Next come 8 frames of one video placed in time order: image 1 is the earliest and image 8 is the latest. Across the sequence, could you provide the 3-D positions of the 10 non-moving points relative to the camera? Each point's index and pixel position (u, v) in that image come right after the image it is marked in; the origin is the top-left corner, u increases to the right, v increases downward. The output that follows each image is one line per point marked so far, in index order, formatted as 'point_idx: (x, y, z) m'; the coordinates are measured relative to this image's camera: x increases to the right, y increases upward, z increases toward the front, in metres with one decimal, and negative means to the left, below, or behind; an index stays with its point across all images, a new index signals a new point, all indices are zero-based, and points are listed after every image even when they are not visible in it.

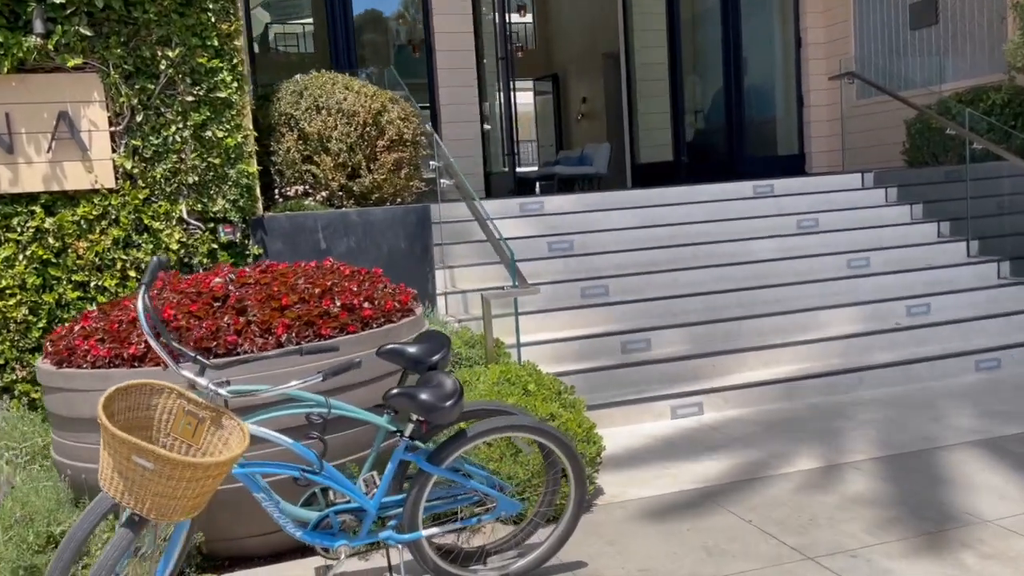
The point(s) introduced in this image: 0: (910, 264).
0: (+2.8, +0.2, +6.1) m
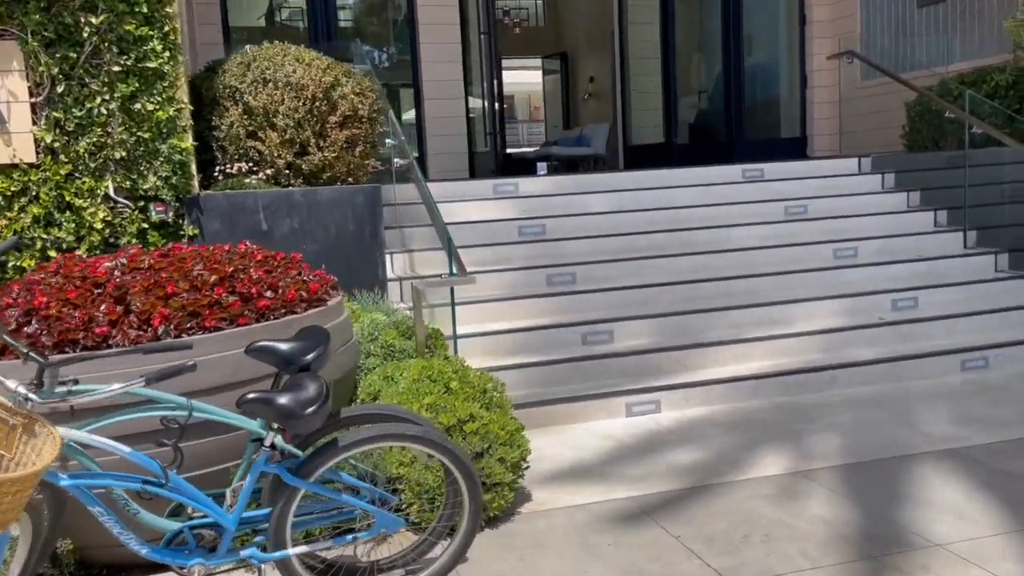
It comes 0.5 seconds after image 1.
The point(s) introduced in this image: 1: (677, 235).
0: (+2.6, +0.2, +5.8) m
1: (+1.1, +0.4, +5.6) m
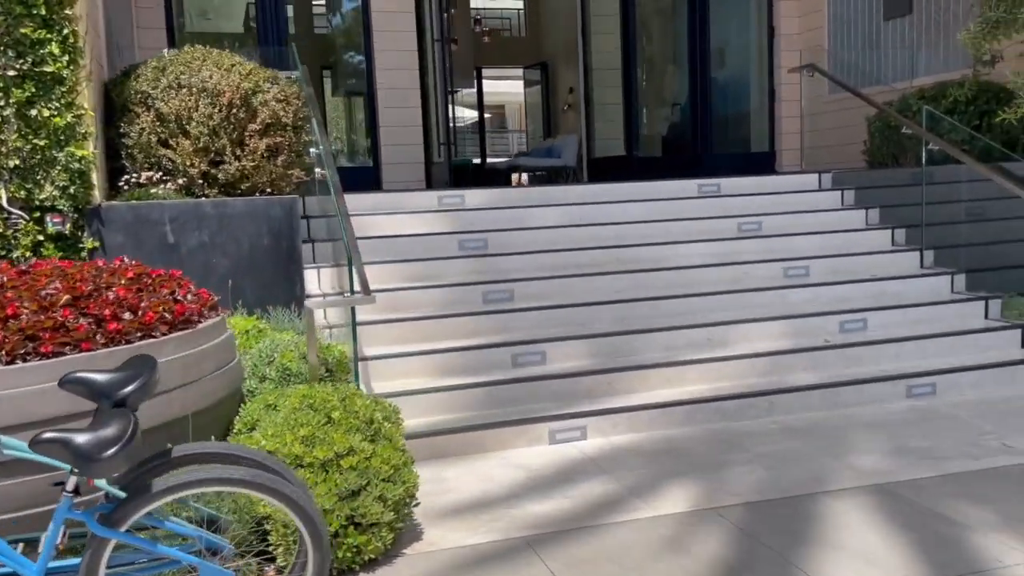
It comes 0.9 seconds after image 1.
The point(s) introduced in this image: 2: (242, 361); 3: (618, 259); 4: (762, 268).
0: (+2.2, +0.1, +5.6) m
1: (+0.7, +0.2, +5.4) m
2: (-1.1, -0.3, +3.5) m
3: (+0.7, +0.2, +5.4) m
4: (+1.6, +0.1, +5.4) m
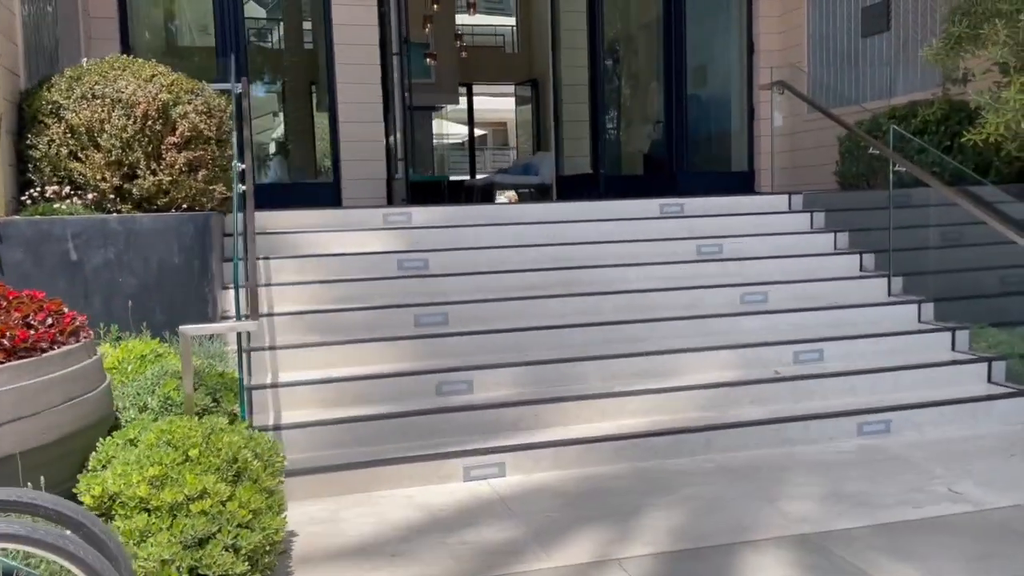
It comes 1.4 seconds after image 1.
0: (+1.9, -0.1, +5.3) m
1: (+0.4, +0.1, +5.2) m
2: (-1.5, -0.4, +3.3) m
3: (+0.3, 0.0, +5.2) m
4: (+1.2, 0.0, +5.2) m
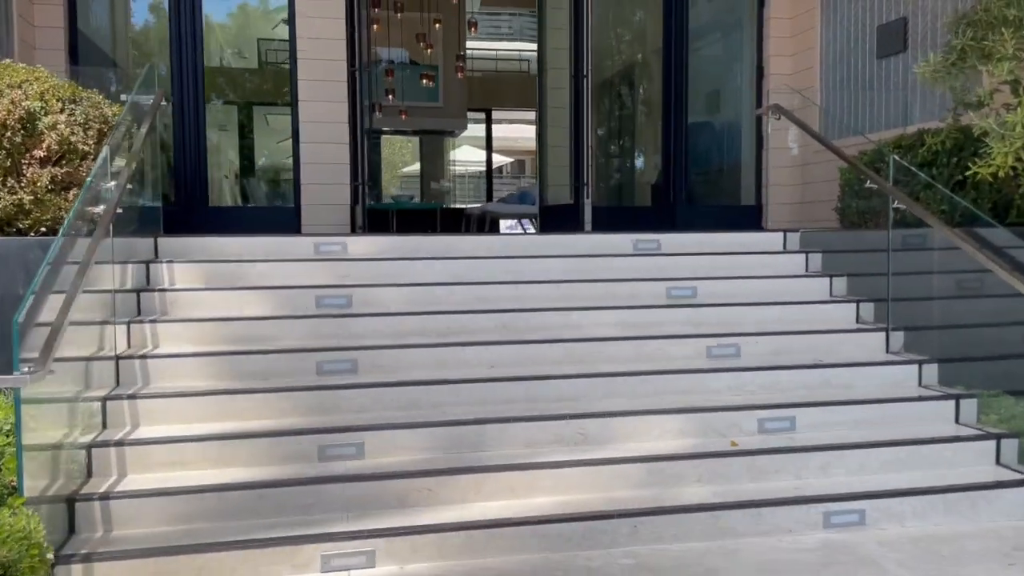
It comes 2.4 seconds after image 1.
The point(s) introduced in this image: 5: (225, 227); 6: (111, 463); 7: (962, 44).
0: (+1.5, -0.4, +4.6) m
1: (0.0, -0.2, +4.6) m
2: (-2.0, -0.5, +2.7) m
3: (0.0, -0.2, +4.5) m
4: (+0.9, -0.3, +4.5) m
5: (-2.3, +0.5, +6.8) m
6: (-1.6, -0.7, +3.4) m
7: (+2.0, +1.1, +3.8) m
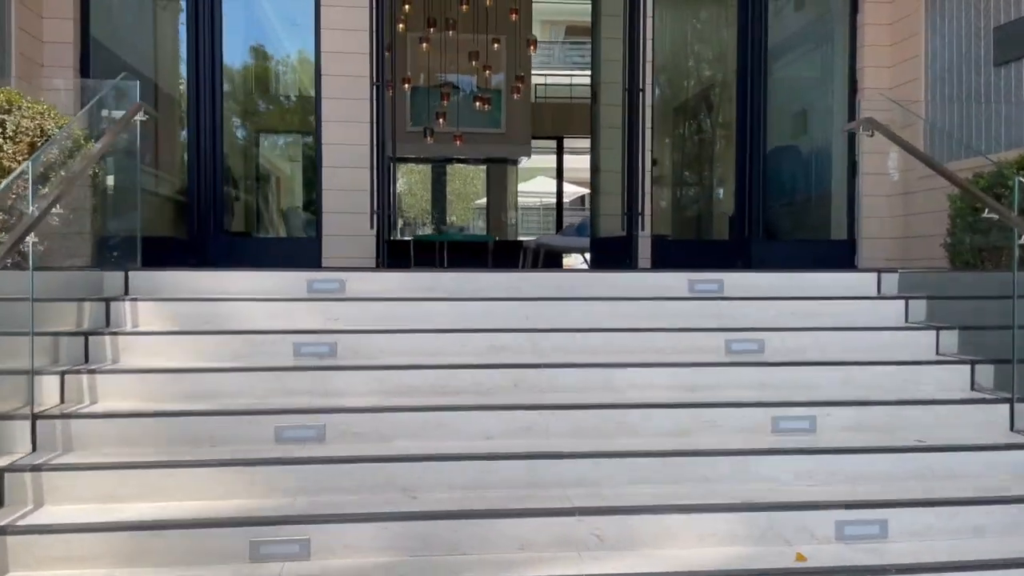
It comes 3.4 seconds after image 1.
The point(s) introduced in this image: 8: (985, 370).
0: (+1.6, -0.6, +3.6) m
1: (+0.1, -0.4, +3.7) m
2: (-2.1, -0.6, +2.1) m
3: (0.0, -0.4, +3.7) m
4: (+0.9, -0.5, +3.5) m
5: (-1.9, +0.2, +6.2) m
6: (-1.6, -0.8, +2.7) m
7: (+2.0, +0.9, +2.8) m
8: (+2.1, -0.4, +3.9) m
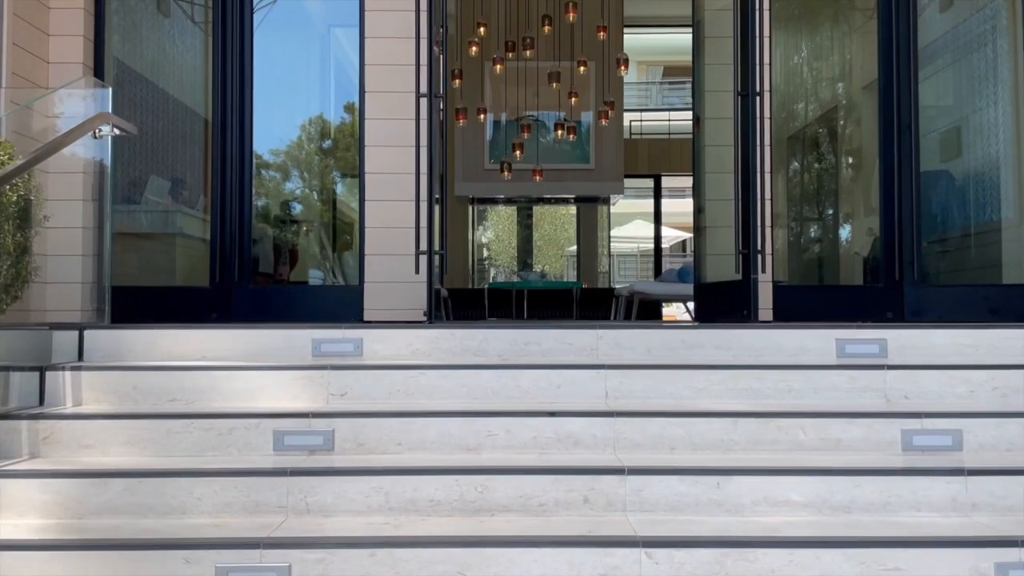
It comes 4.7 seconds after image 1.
0: (+1.8, -0.8, +2.2) m
1: (+0.3, -0.6, +2.5) m
2: (-2.0, -0.7, +1.1) m
3: (+0.3, -0.6, +2.5) m
4: (+1.1, -0.7, +2.2) m
5: (-1.4, -0.2, +5.3) m
6: (-1.5, -1.0, +1.6) m
7: (+2.1, +0.7, +1.4) m
8: (+2.4, -0.6, +2.4) m
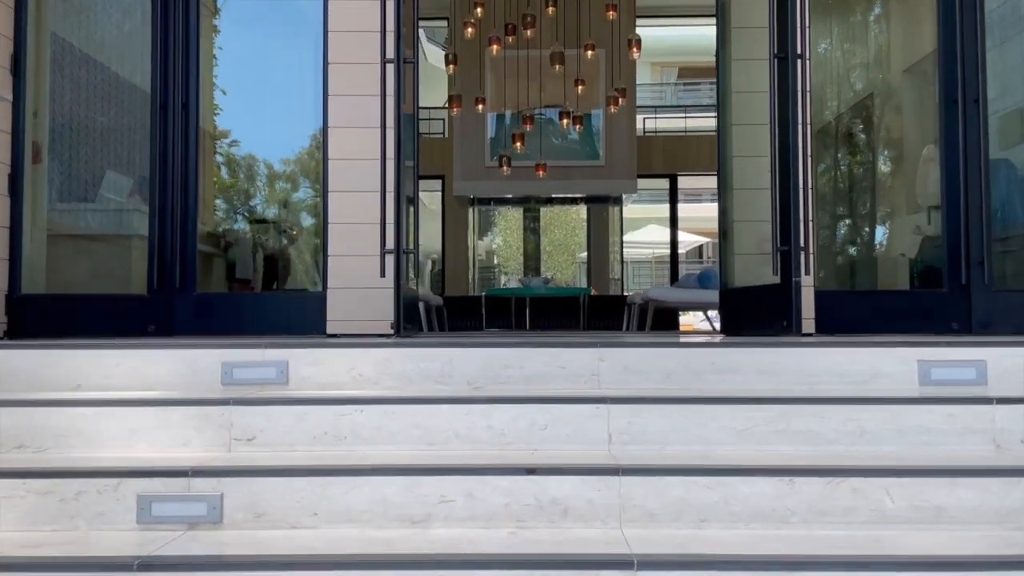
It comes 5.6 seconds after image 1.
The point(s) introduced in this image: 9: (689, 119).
0: (+1.7, -0.8, +1.3) m
1: (+0.2, -0.6, +1.7) m
2: (-2.2, -0.8, +0.4) m
3: (+0.2, -0.6, +1.7) m
4: (+1.0, -0.7, +1.4) m
5: (-1.5, -0.2, +4.5) m
6: (-1.6, -1.0, +0.9) m
7: (+2.0, +0.7, +0.6) m
8: (+2.3, -0.6, +1.6) m
9: (+2.4, +2.4, +11.8) m
